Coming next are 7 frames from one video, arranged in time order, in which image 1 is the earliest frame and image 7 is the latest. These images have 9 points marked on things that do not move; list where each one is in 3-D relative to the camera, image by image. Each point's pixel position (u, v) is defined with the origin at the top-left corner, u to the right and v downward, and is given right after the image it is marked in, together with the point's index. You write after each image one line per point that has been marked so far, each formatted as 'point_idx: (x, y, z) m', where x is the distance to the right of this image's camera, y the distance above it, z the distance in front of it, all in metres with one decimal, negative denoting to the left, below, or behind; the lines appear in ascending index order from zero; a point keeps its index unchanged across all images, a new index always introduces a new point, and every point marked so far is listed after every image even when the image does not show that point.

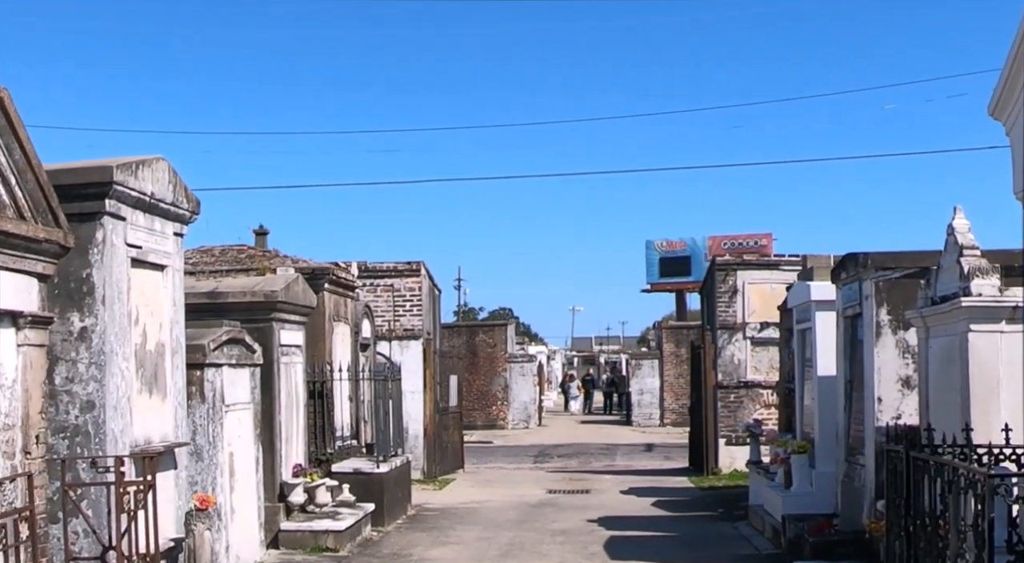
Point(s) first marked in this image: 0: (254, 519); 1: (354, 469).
0: (-2.4, -2.2, +12.3) m
1: (-1.8, -2.1, +15.1) m
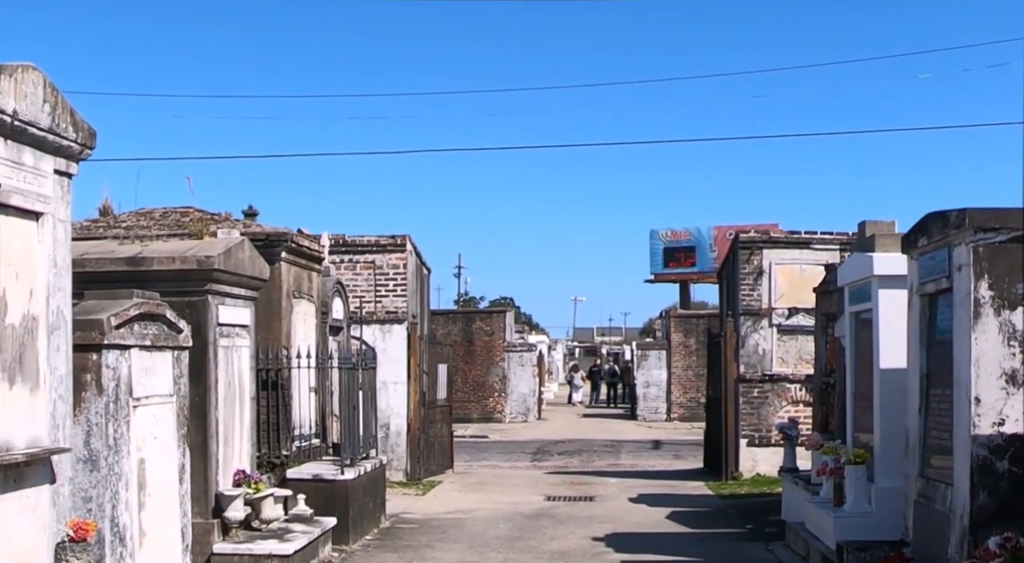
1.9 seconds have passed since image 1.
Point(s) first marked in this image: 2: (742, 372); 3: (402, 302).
0: (-2.5, -1.9, +9.9) m
1: (-1.9, -1.8, +12.6) m
2: (+3.3, -1.3, +19.3) m
3: (-1.6, -0.3, +19.6) m
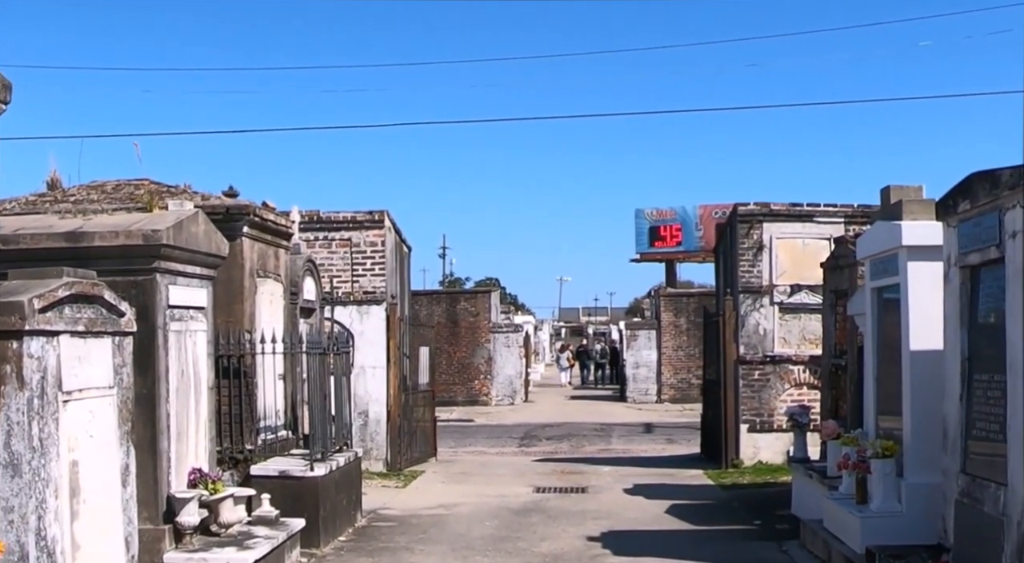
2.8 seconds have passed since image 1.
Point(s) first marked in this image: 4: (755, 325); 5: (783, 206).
0: (-2.5, -1.7, +8.7) m
1: (-2.0, -1.6, +11.4) m
2: (+3.1, -1.0, +18.2) m
3: (-1.8, 0.0, +18.4) m
4: (+3.3, -0.6, +18.2) m
5: (+3.7, +1.0, +18.2) m
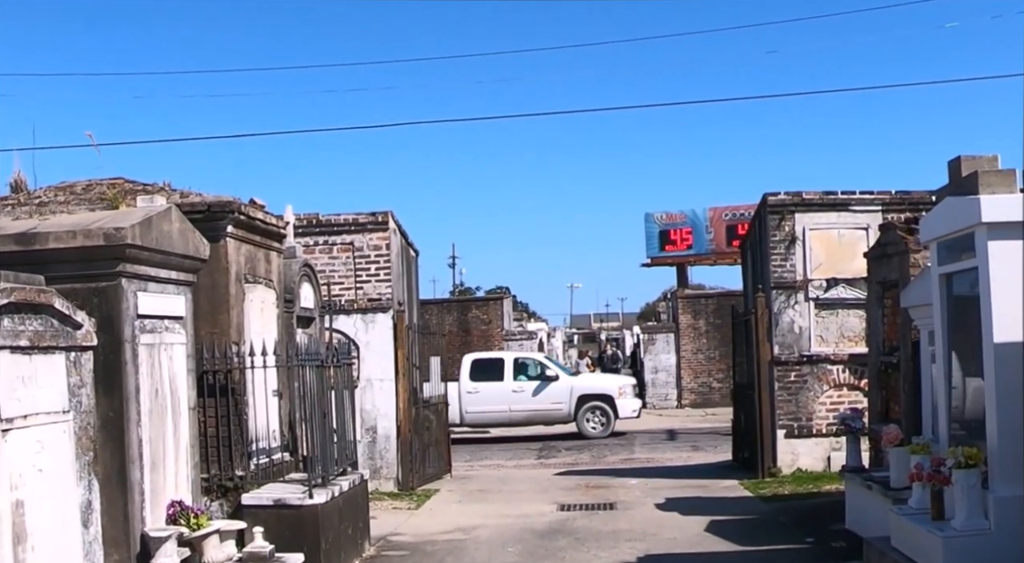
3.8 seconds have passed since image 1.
0: (-2.4, -1.8, +7.4) m
1: (-1.8, -1.6, +10.2) m
2: (+3.3, -0.9, +16.9) m
3: (-1.6, -0.1, +17.1) m
4: (+3.5, -0.5, +16.9) m
5: (+3.8, +1.1, +16.9) m
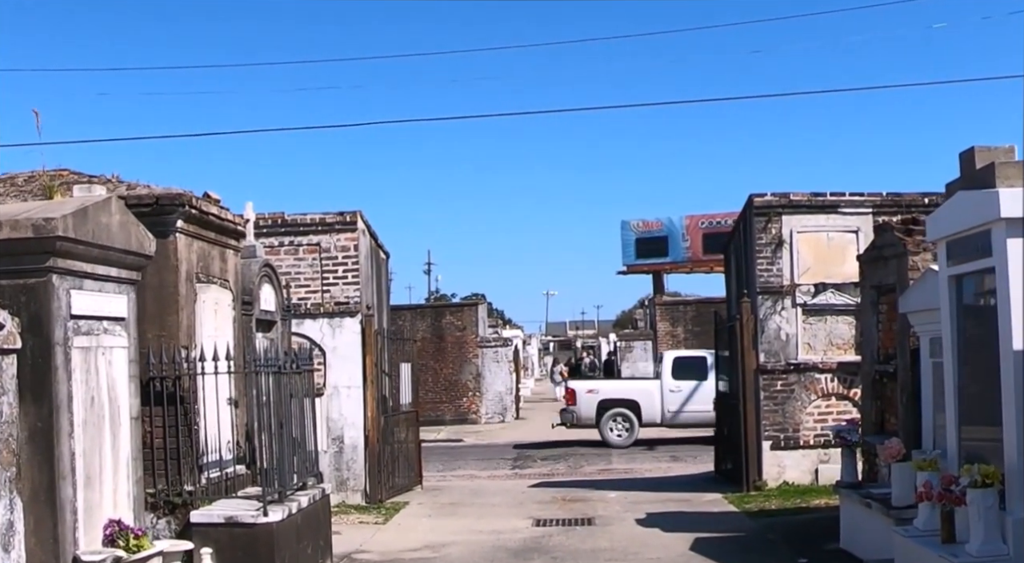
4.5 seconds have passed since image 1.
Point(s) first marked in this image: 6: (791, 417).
0: (-2.5, -1.7, +6.6) m
1: (-2.0, -1.6, +9.3) m
2: (+3.0, -1.0, +16.1) m
3: (-1.9, -0.1, +16.3) m
4: (+3.2, -0.6, +16.2) m
5: (+3.5, +1.0, +16.2) m
6: (+3.3, -1.6, +16.1) m
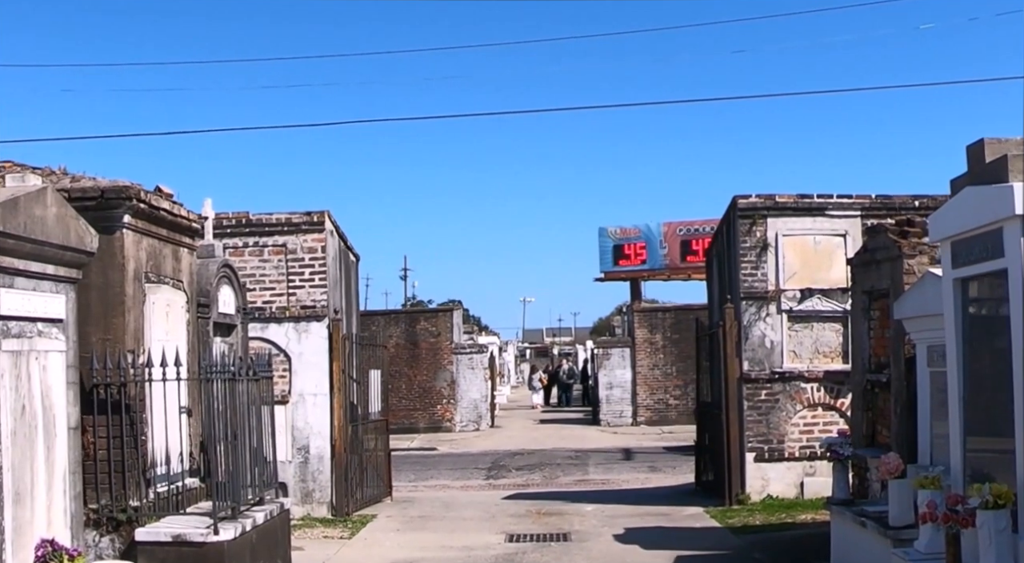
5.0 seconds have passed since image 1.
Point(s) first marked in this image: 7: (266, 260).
0: (-2.7, -1.7, +5.9) m
1: (-2.2, -1.6, +8.6) m
2: (+2.7, -1.0, +15.5) m
3: (-2.2, -0.1, +15.6) m
4: (+2.9, -0.6, +15.6) m
5: (+3.2, +1.0, +15.6) m
6: (+3.0, -1.7, +15.5) m
7: (-2.9, +0.3, +15.8) m
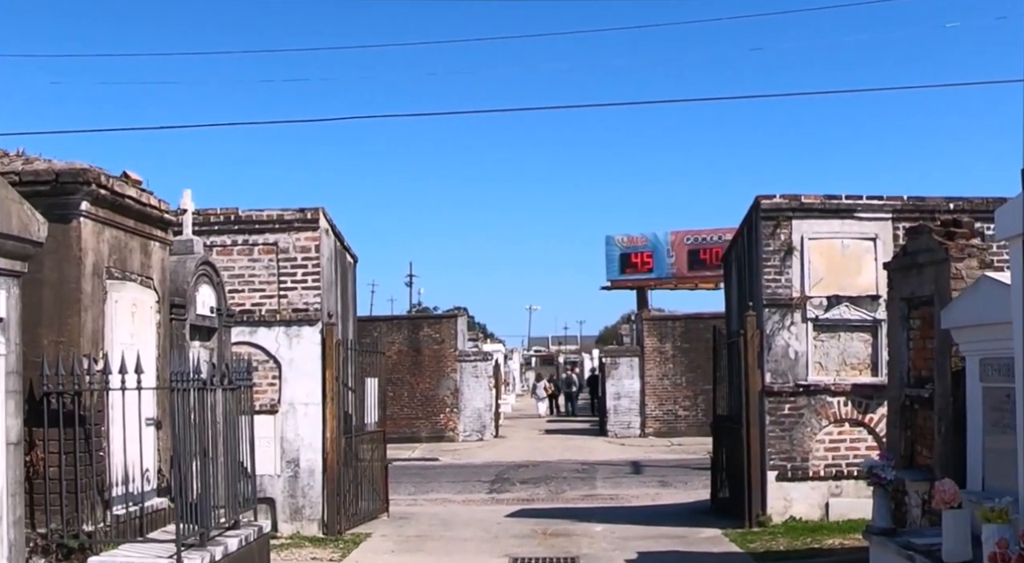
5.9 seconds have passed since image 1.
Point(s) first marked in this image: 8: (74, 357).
0: (-2.7, -1.7, +4.9) m
1: (-2.2, -1.6, +7.6) m
2: (+2.8, -1.1, +14.5) m
3: (-2.1, -0.2, +14.6) m
4: (+2.9, -0.7, +14.5) m
5: (+3.3, +0.9, +14.6) m
6: (+3.1, -1.8, +14.4) m
7: (-2.8, +0.2, +14.8) m
8: (-2.6, -0.4, +7.9) m
